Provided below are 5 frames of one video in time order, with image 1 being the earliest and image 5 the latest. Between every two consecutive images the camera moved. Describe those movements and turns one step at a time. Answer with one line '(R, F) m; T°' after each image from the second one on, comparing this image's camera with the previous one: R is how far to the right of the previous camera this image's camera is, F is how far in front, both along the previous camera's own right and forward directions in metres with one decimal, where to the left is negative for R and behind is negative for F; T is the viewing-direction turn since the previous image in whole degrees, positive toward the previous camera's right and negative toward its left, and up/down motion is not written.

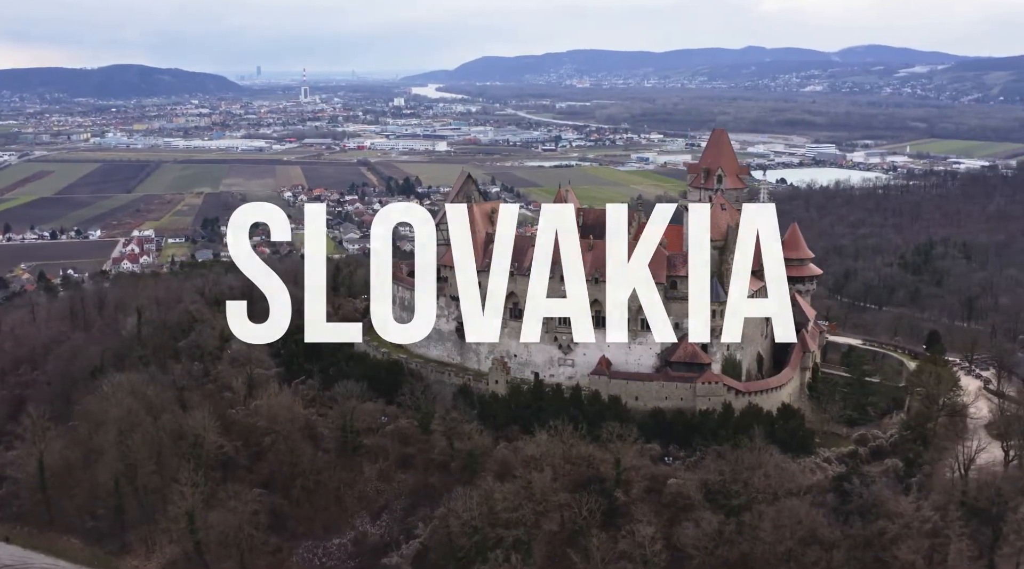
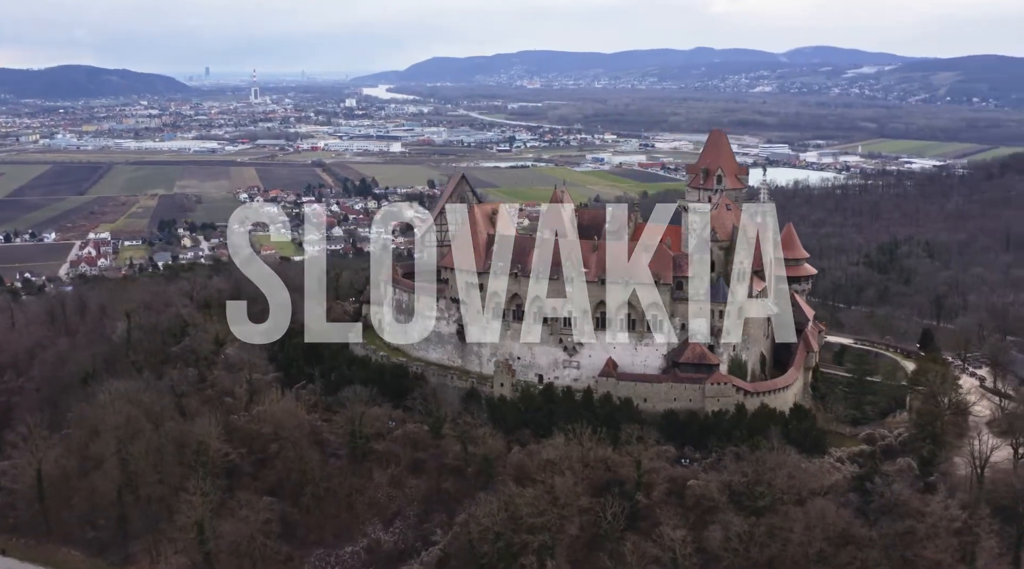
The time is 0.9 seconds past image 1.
(-2.1, +0.5) m; +2°
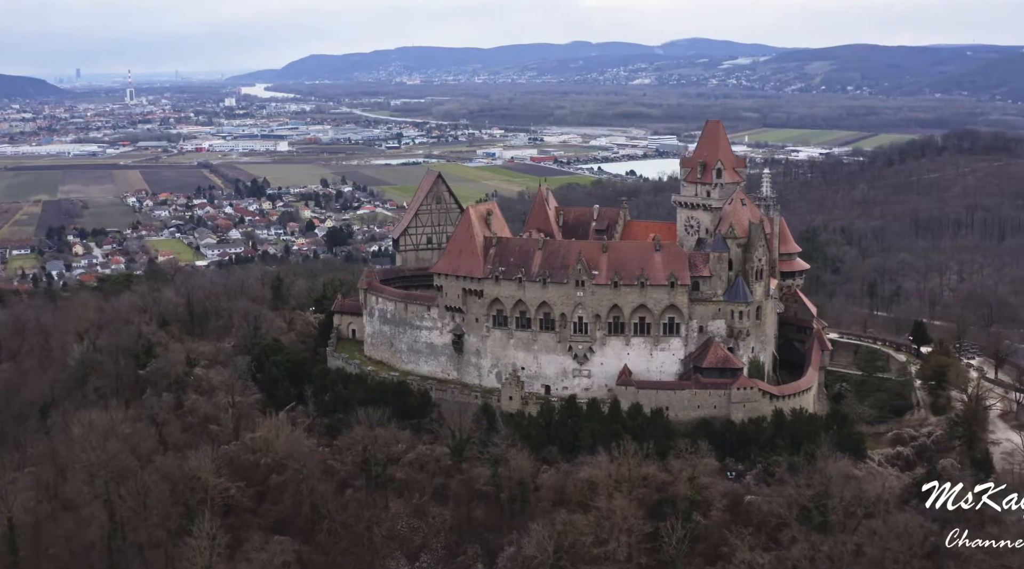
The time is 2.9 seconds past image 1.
(-4.4, +3.2) m; +5°
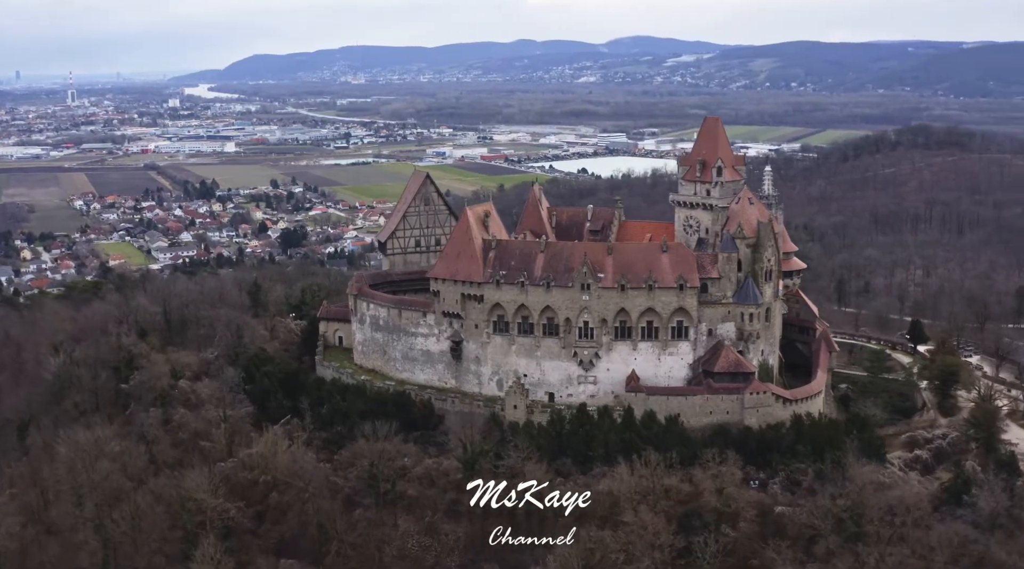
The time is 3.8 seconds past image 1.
(-2.0, +1.6) m; +2°
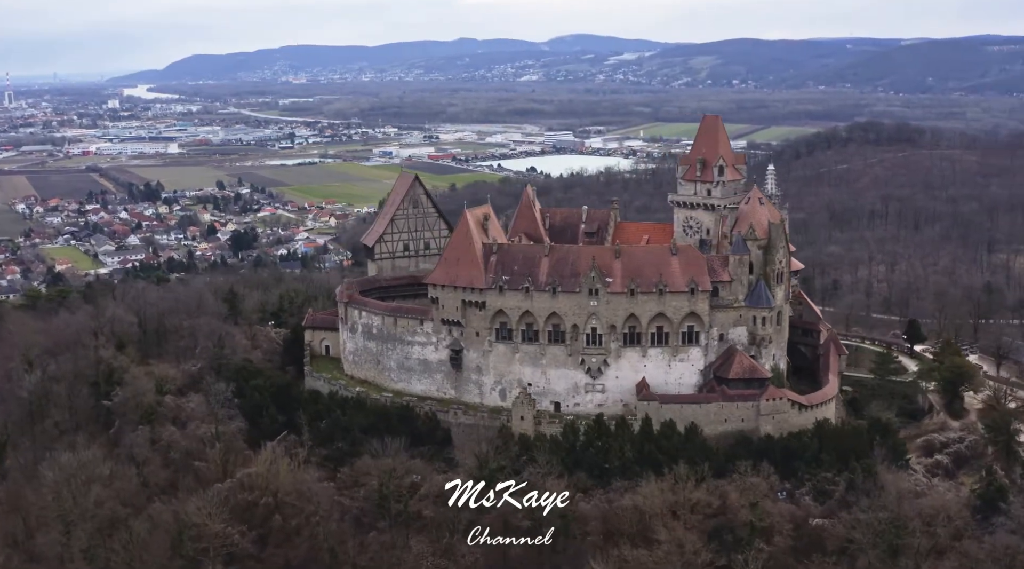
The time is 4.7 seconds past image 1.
(-2.1, +1.7) m; +3°
